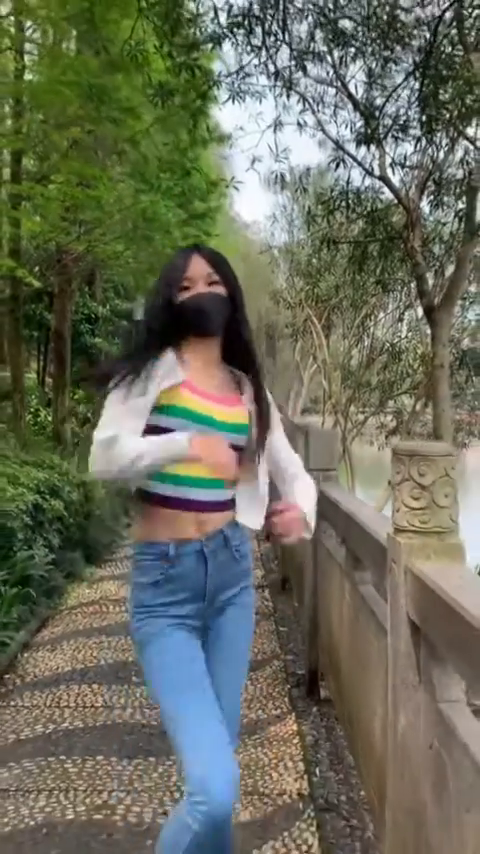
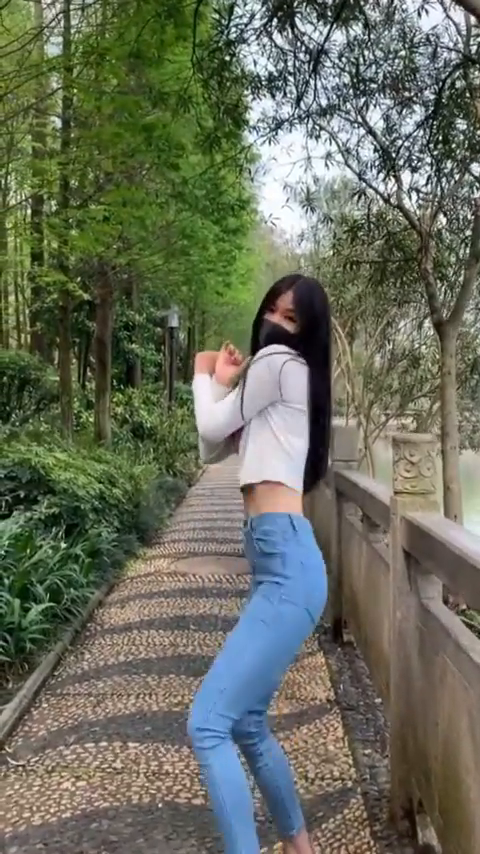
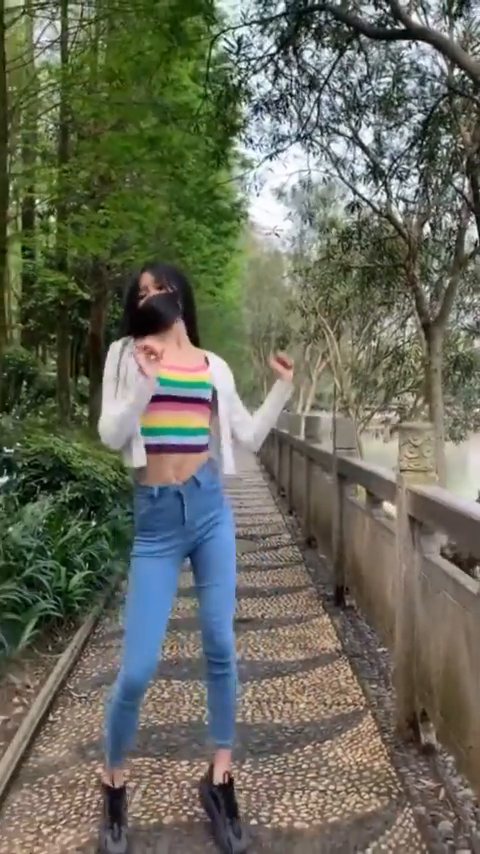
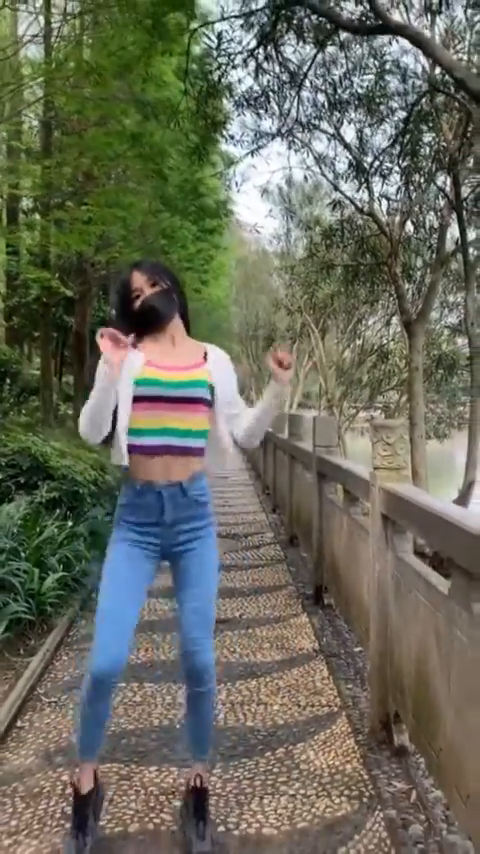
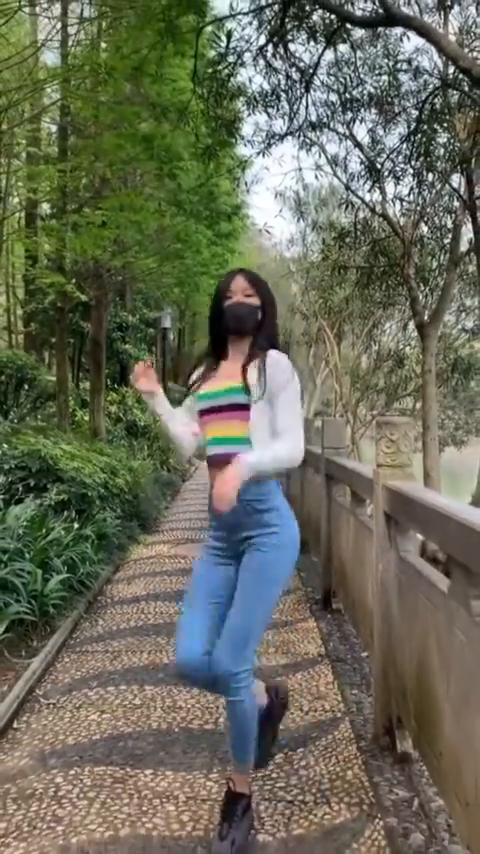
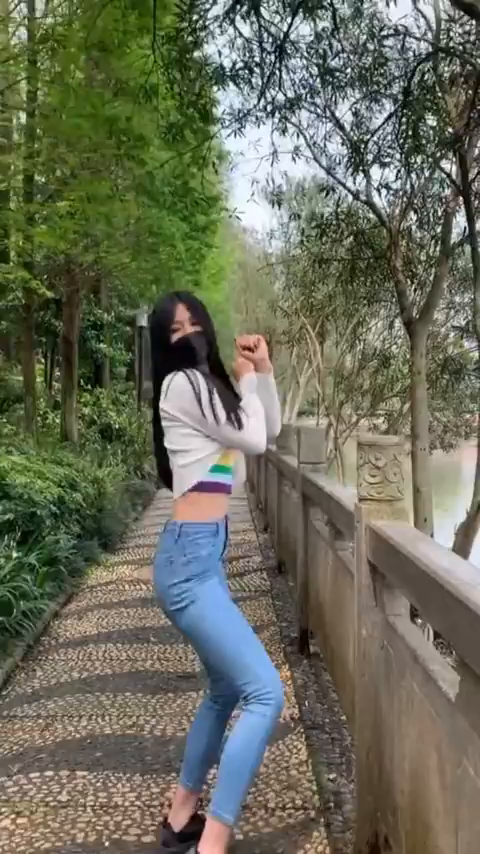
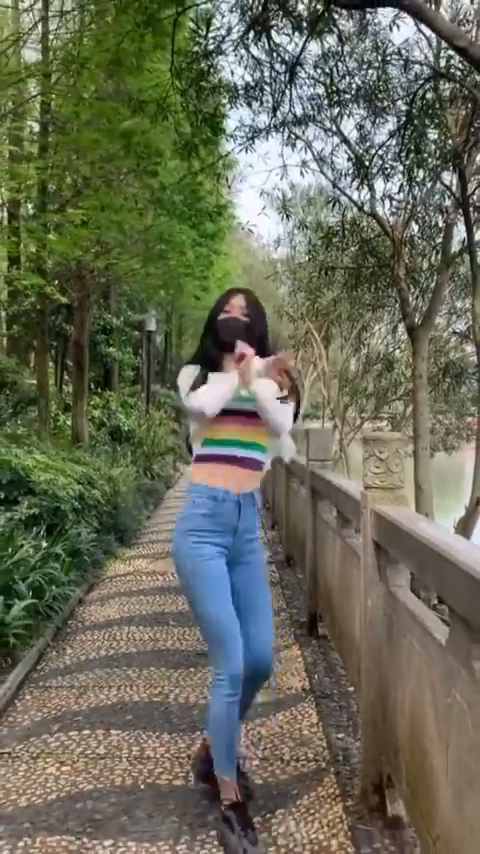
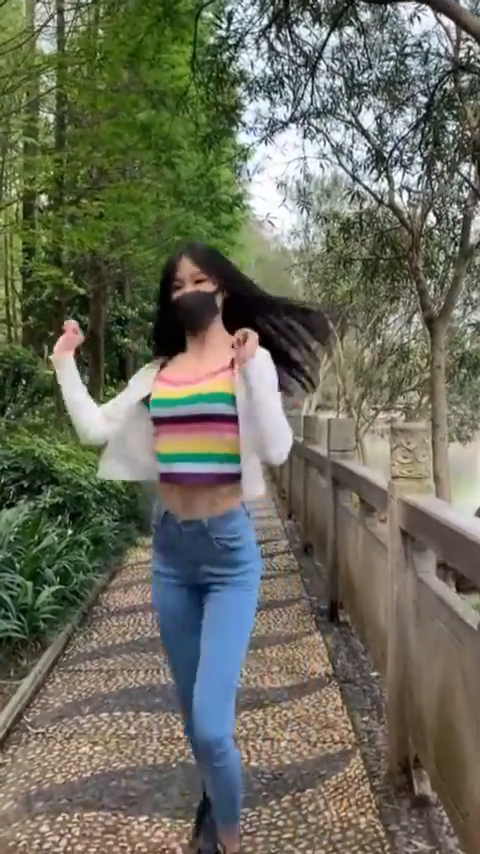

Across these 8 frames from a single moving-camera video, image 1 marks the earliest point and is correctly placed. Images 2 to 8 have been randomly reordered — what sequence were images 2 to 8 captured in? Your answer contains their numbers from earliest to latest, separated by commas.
6, 7, 2, 5, 8, 4, 3
